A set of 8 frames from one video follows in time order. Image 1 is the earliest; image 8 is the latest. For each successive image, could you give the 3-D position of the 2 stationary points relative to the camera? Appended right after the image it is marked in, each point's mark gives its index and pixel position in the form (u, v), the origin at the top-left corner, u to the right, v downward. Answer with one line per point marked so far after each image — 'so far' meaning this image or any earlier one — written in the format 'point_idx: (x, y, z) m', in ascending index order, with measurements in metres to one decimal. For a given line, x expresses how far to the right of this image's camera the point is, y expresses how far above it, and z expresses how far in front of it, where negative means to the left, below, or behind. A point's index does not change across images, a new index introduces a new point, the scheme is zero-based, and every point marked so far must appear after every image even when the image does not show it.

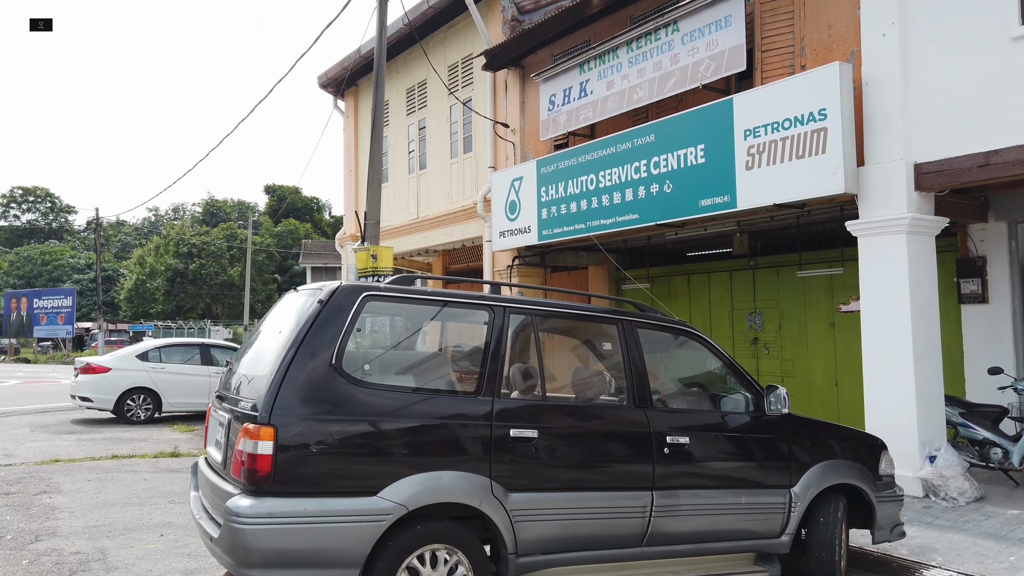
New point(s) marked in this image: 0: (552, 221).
0: (+0.5, +0.8, +10.2) m
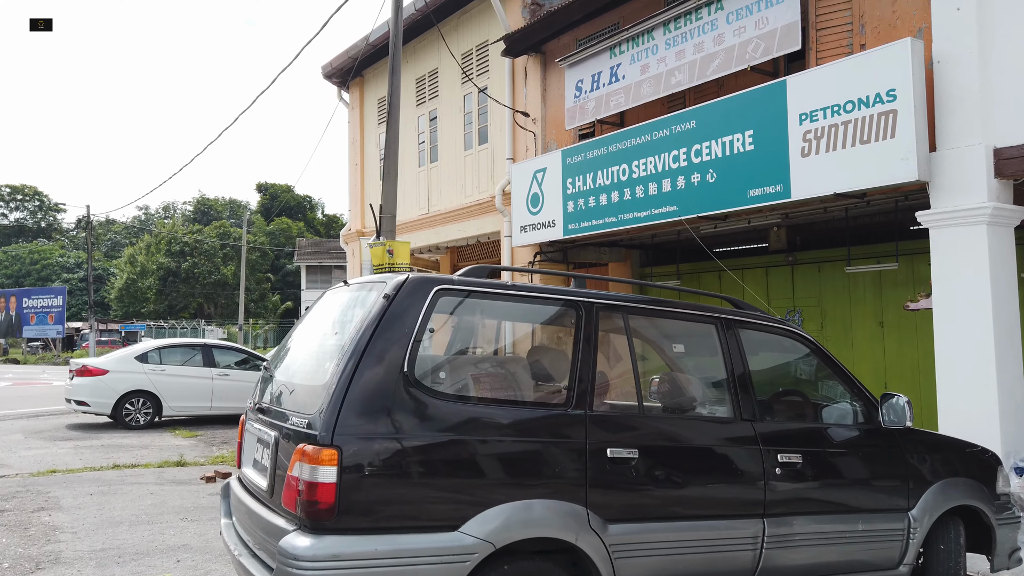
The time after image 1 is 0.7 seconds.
0: (+0.7, +0.8, +9.6) m
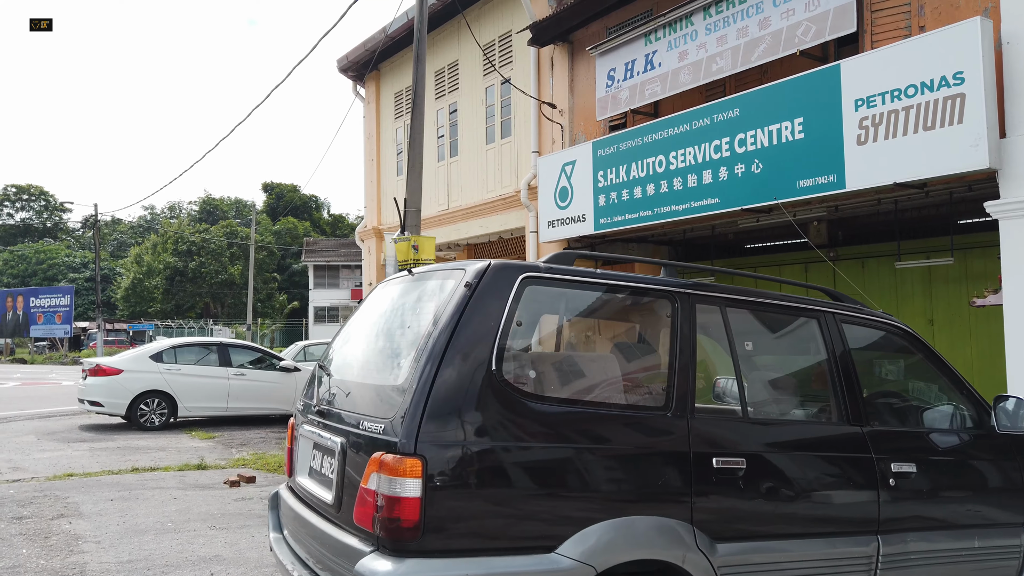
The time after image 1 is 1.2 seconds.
0: (+1.1, +0.9, +9.3) m
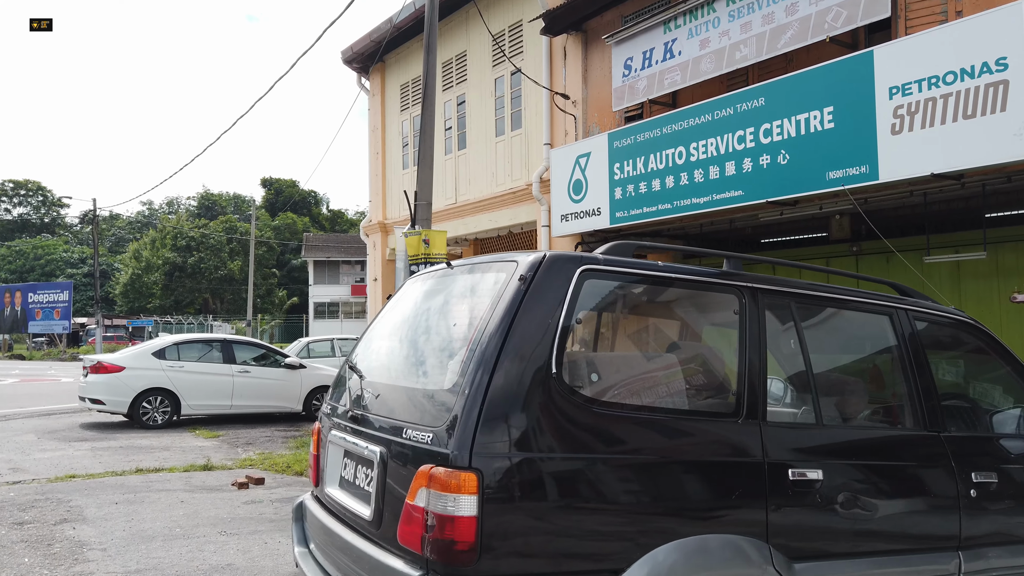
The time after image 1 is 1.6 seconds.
0: (+1.2, +0.9, +9.0) m
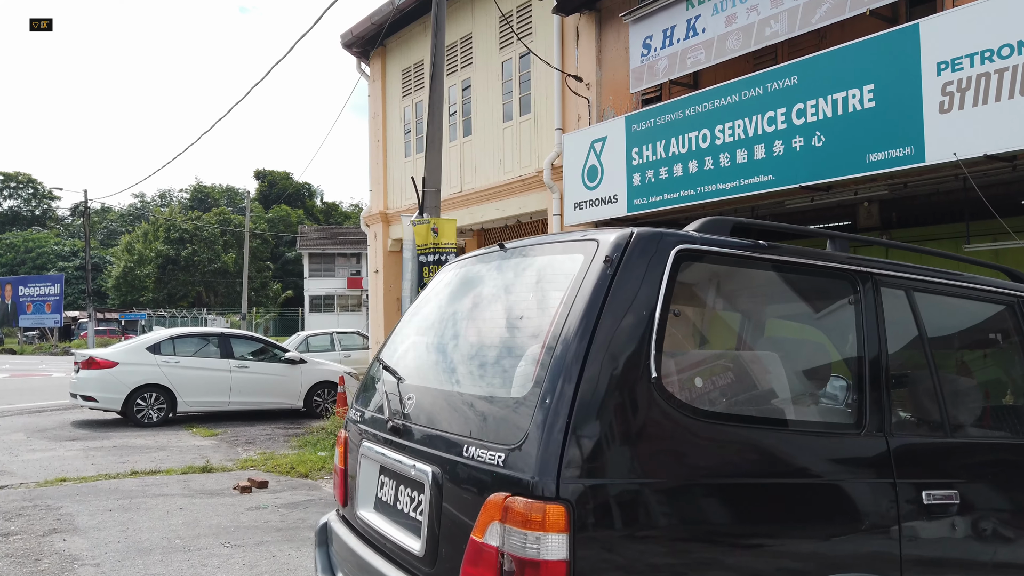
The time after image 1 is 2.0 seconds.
0: (+1.4, +1.0, +8.6) m
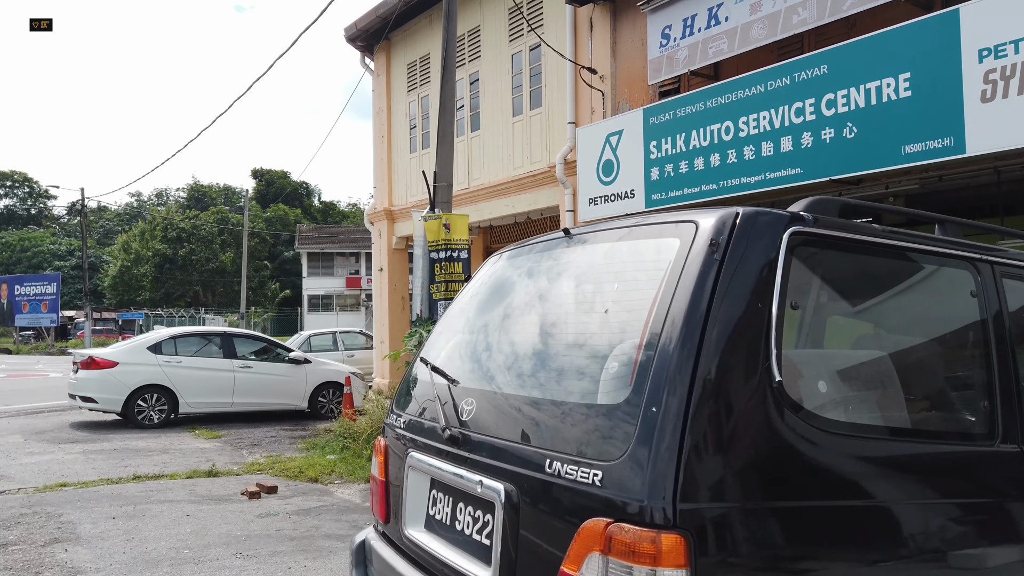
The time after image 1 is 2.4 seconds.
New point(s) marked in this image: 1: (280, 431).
0: (+1.5, +1.0, +8.3) m
1: (-2.7, -1.7, +9.9) m
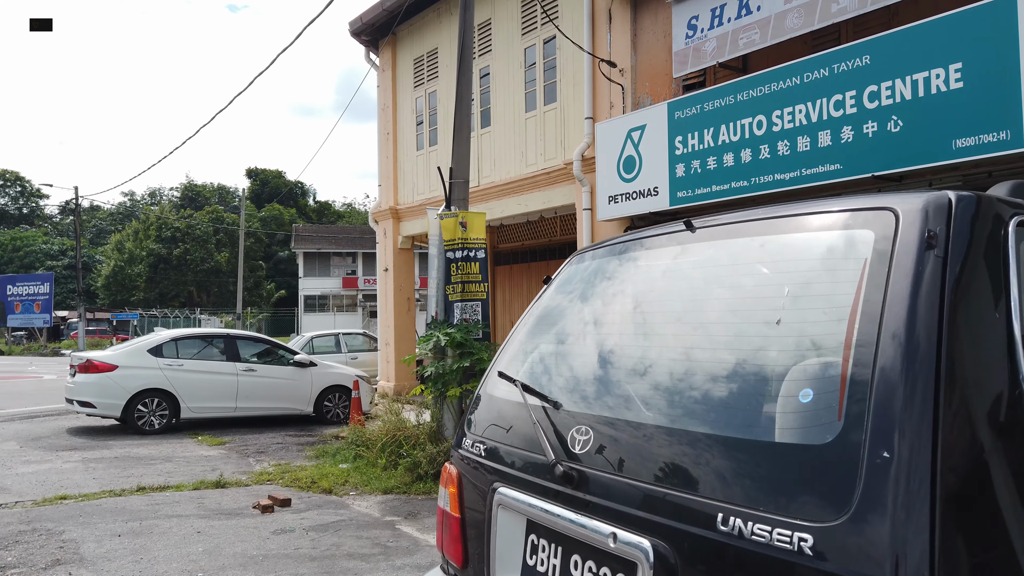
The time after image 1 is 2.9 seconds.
0: (+1.7, +1.0, +8.0) m
1: (-2.6, -1.7, +9.6) m
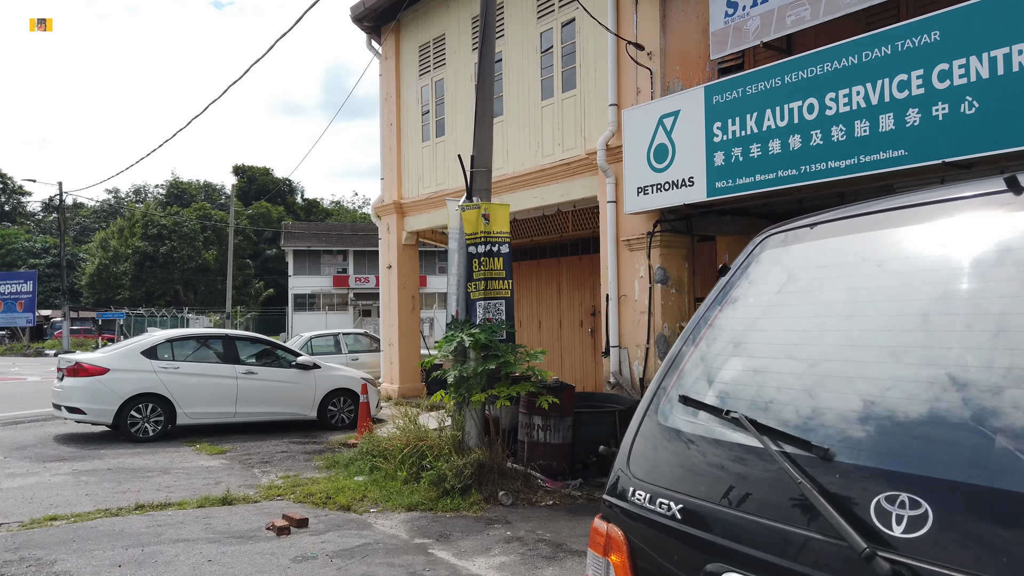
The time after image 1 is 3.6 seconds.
0: (+1.9, +1.1, +7.4) m
1: (-2.4, -1.7, +9.0) m
